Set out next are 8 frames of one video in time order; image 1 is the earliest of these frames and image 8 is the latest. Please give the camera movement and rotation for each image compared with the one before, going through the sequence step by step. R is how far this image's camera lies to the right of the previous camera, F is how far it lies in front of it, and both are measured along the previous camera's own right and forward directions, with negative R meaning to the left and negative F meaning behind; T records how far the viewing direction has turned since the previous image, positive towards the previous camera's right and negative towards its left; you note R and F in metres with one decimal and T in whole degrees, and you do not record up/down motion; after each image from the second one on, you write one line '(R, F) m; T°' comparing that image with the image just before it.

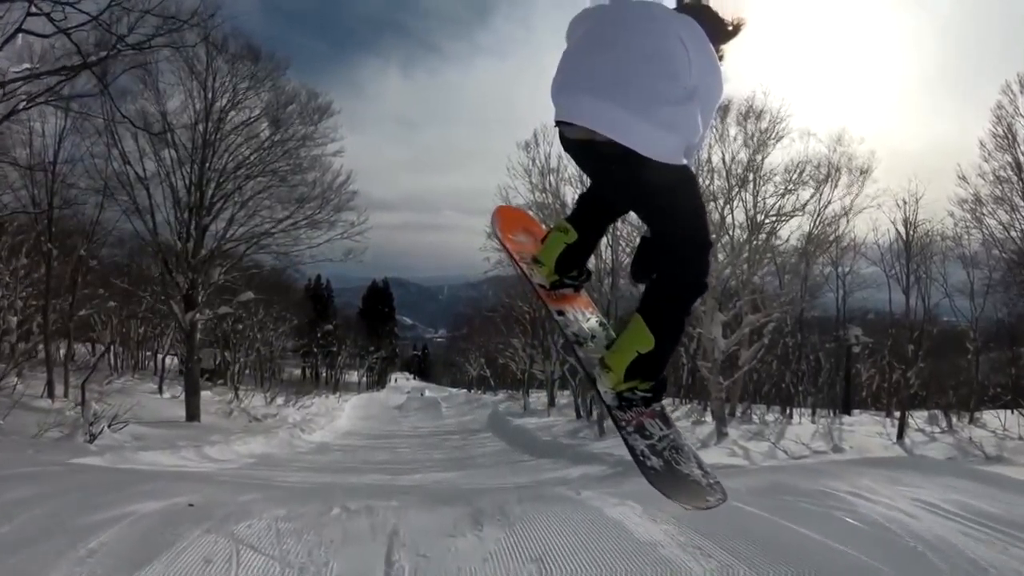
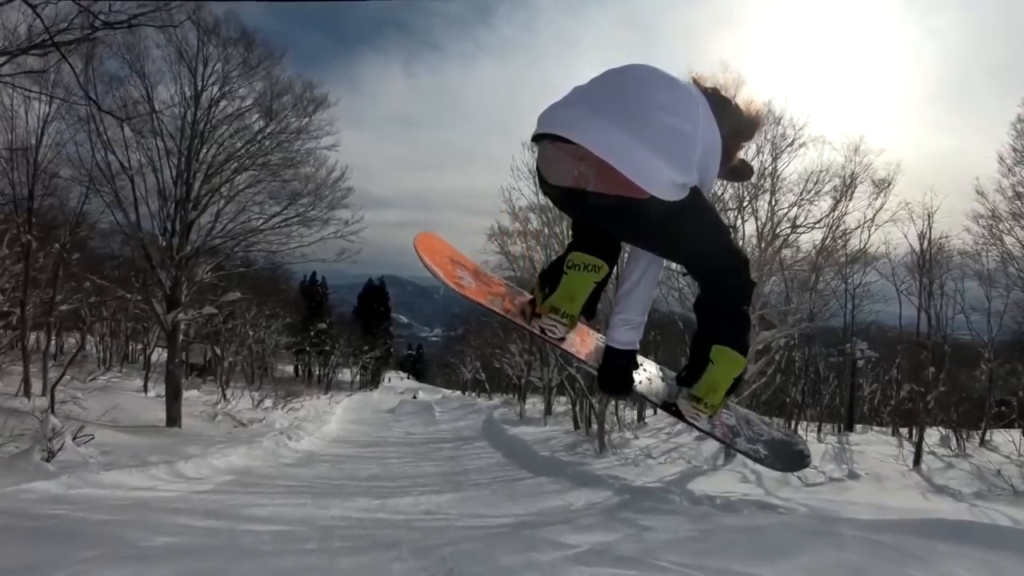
(-0.1, +0.6) m; 0°
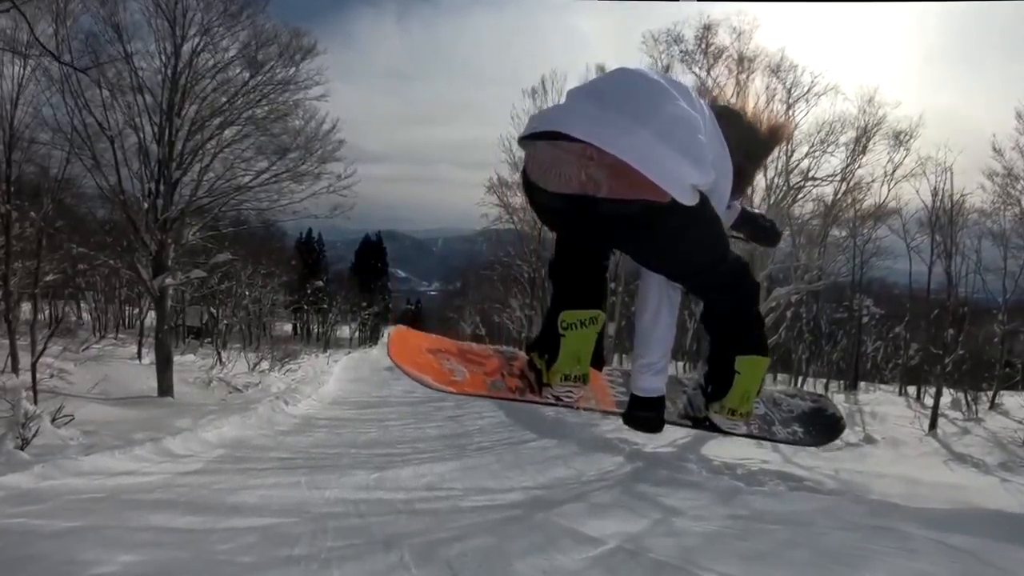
(0.0, +0.5) m; 0°
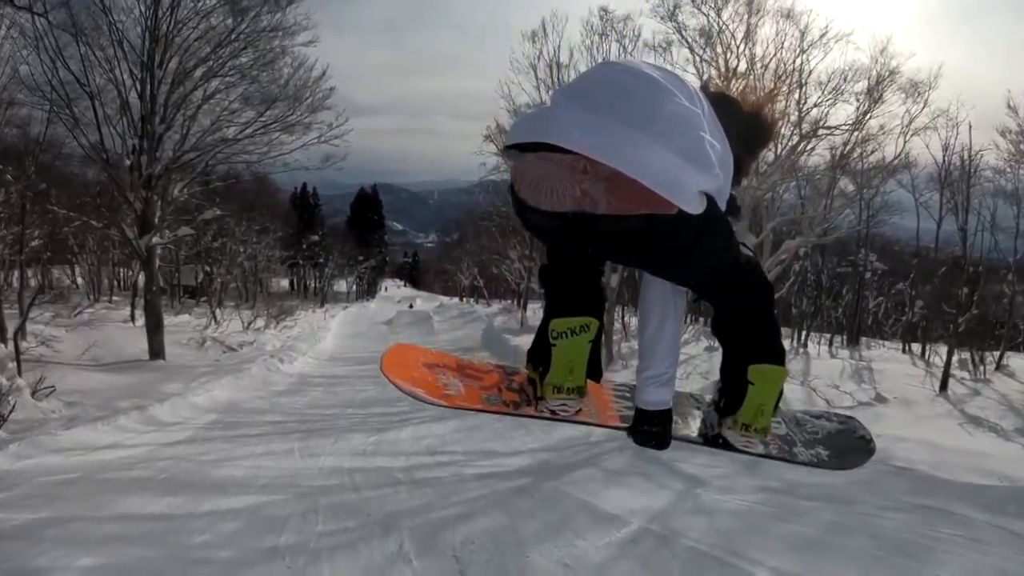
(0.0, +0.3) m; 0°
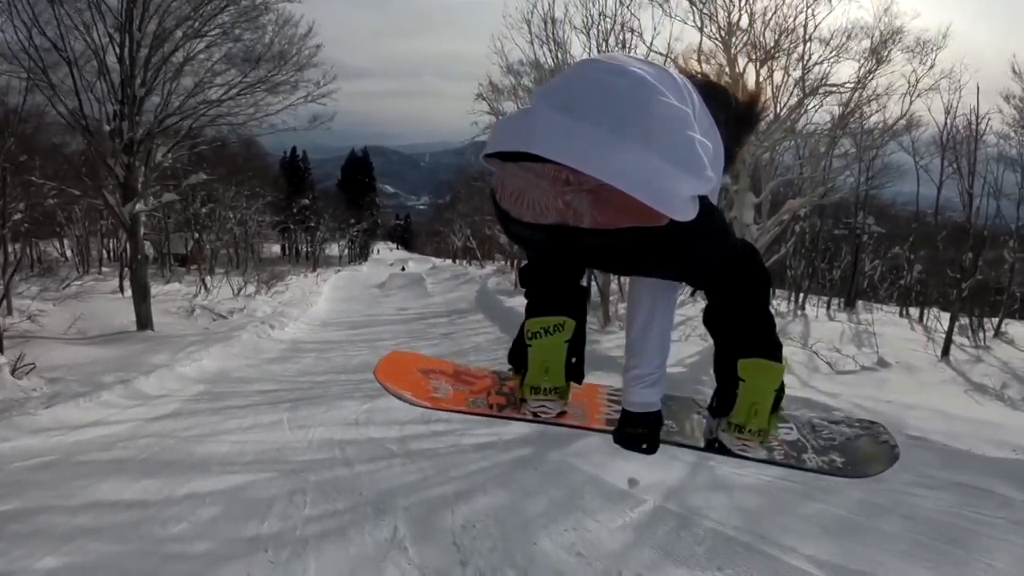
(0.0, +0.2) m; +1°
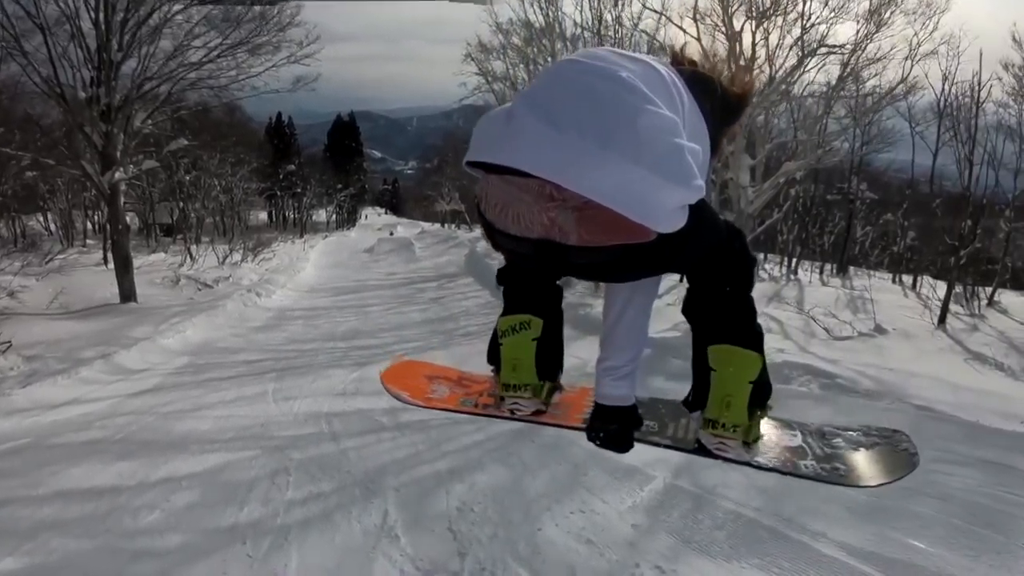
(-0.1, +0.2) m; +1°
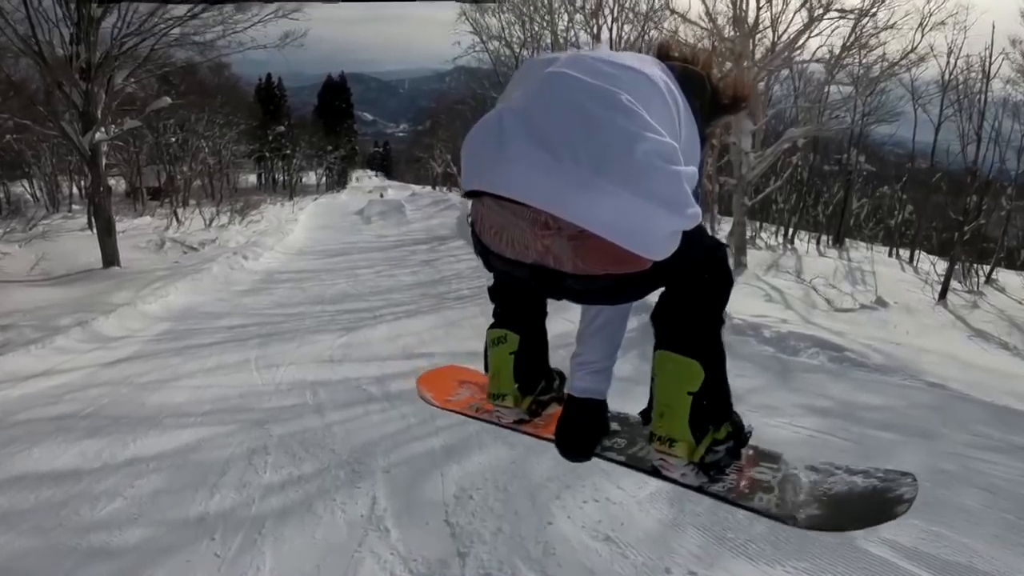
(-0.1, +0.3) m; +1°
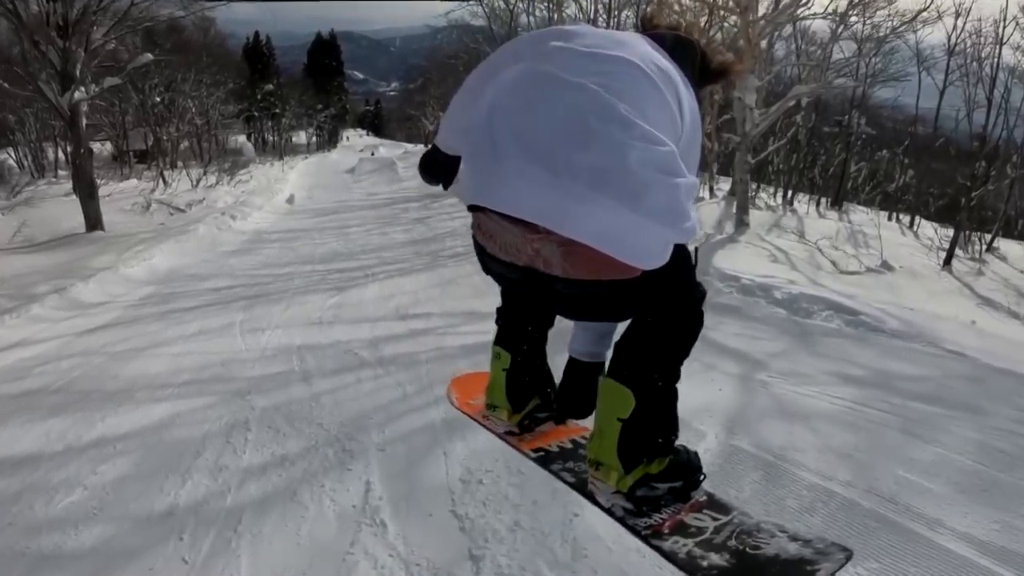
(-0.1, +0.3) m; +1°
